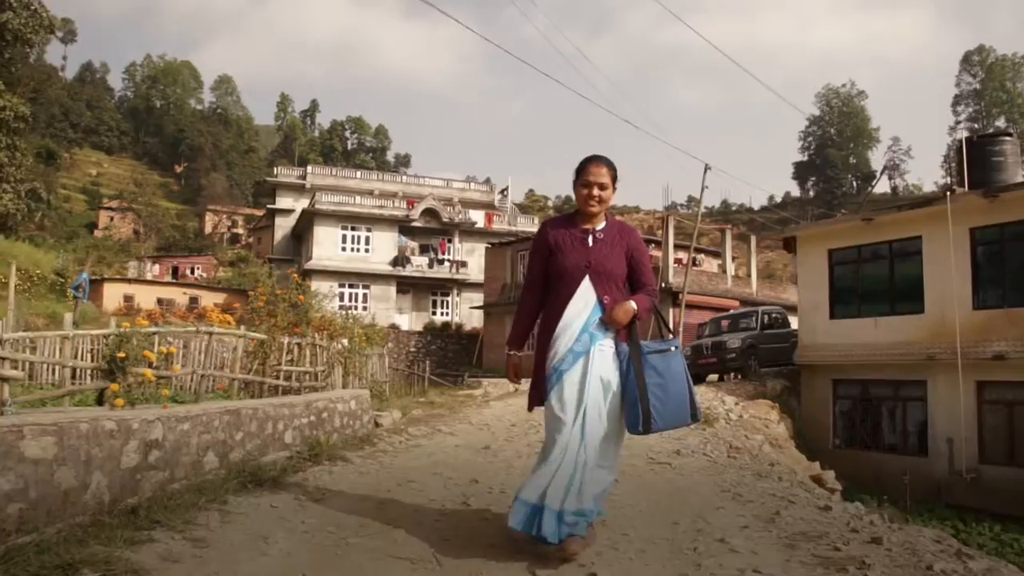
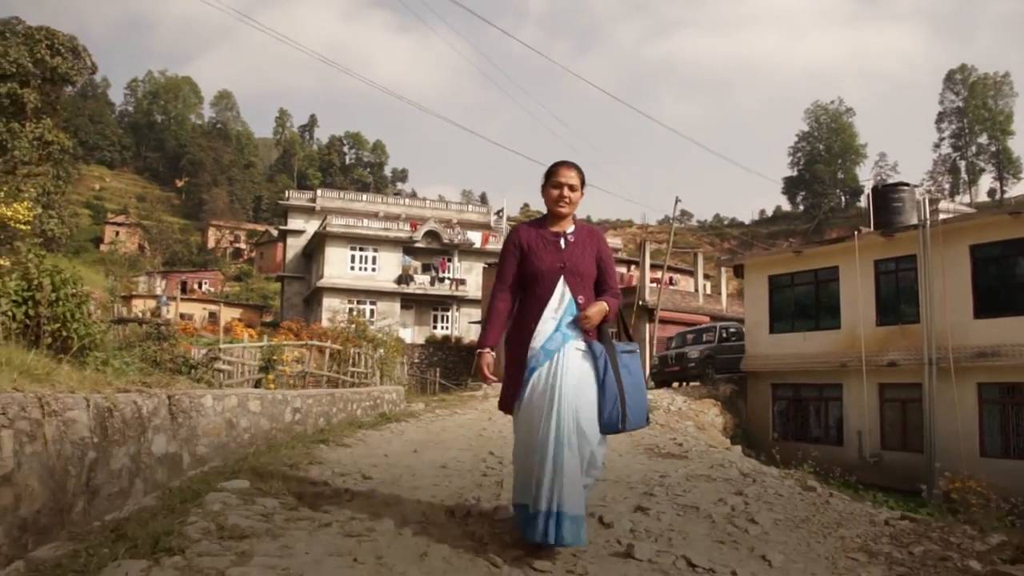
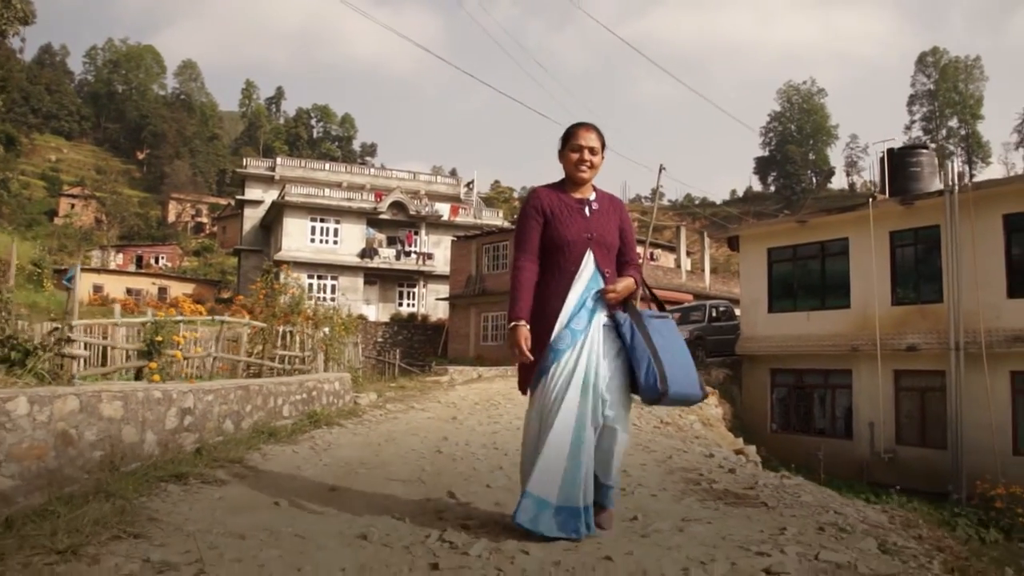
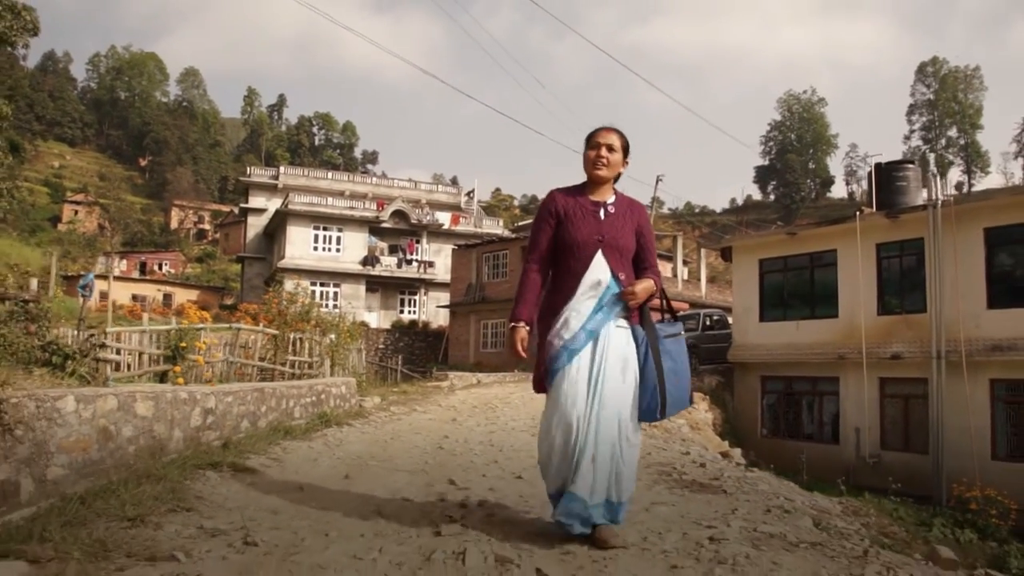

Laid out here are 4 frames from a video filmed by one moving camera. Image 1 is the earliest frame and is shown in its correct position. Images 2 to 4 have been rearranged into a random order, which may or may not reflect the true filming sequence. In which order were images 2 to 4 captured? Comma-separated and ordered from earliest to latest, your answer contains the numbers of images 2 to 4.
3, 4, 2
